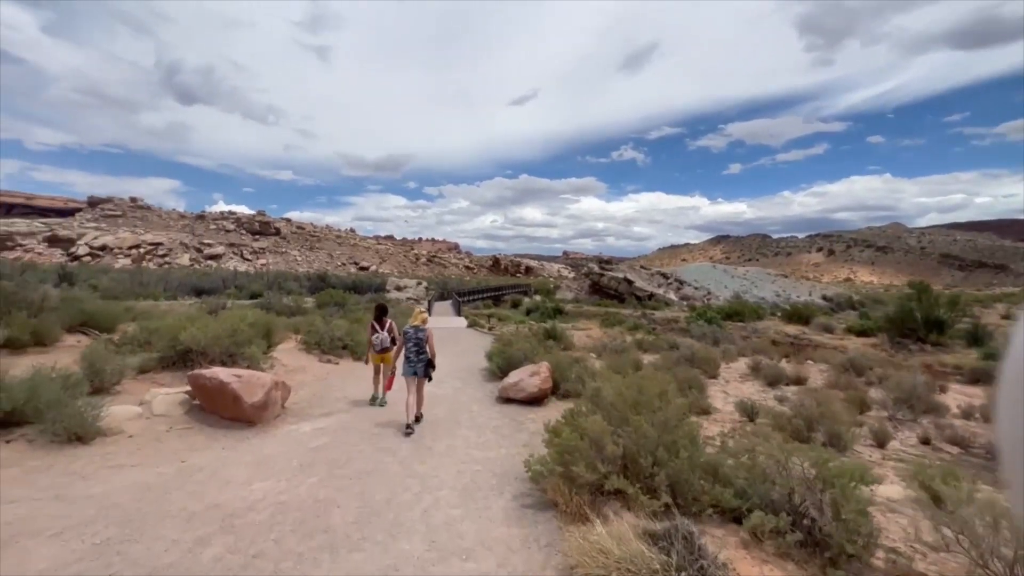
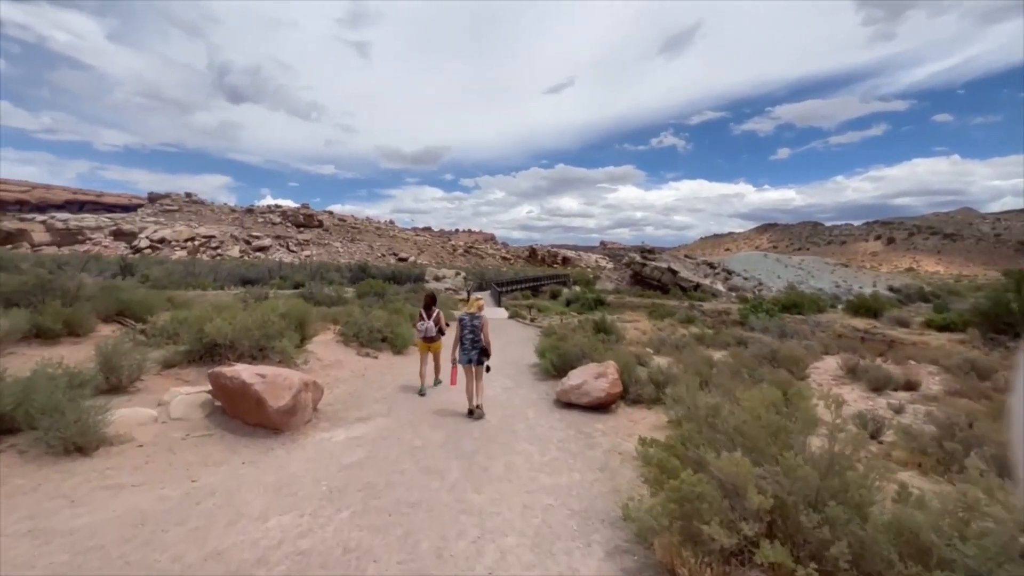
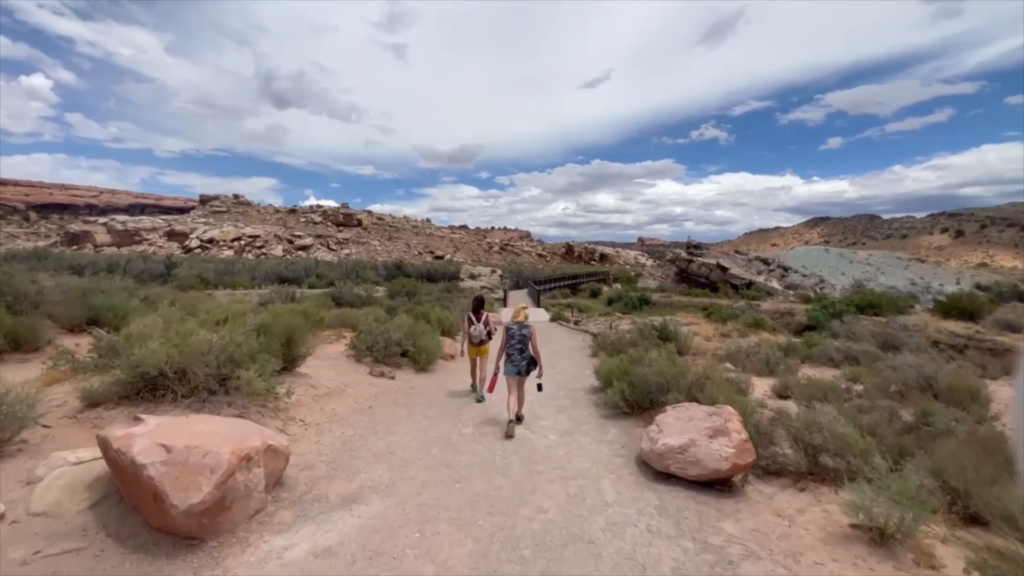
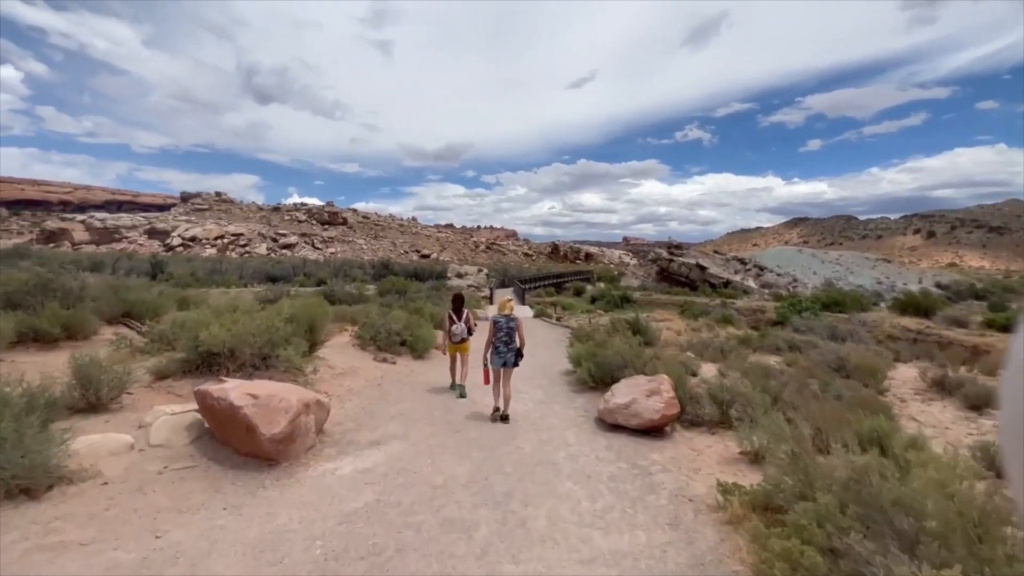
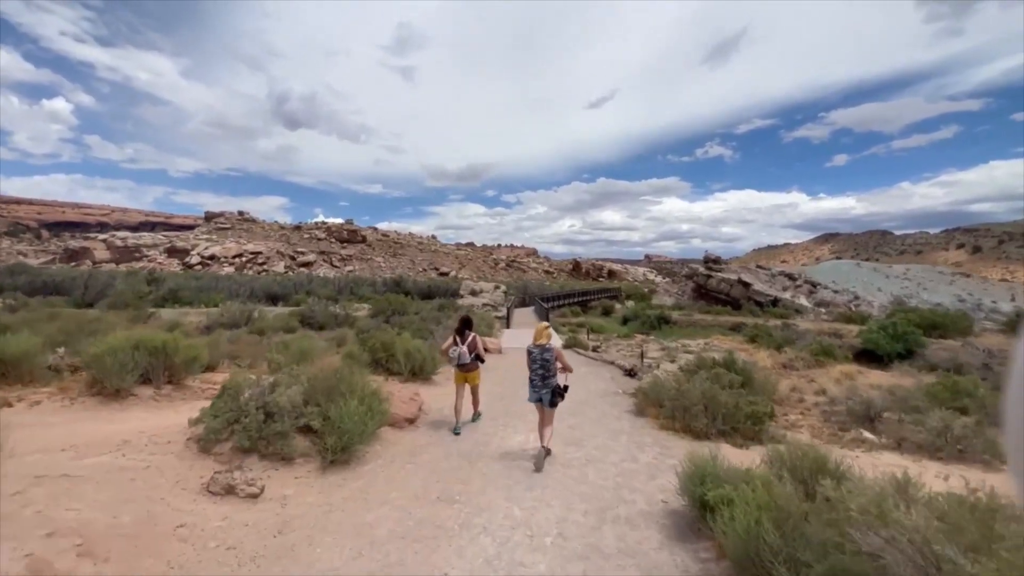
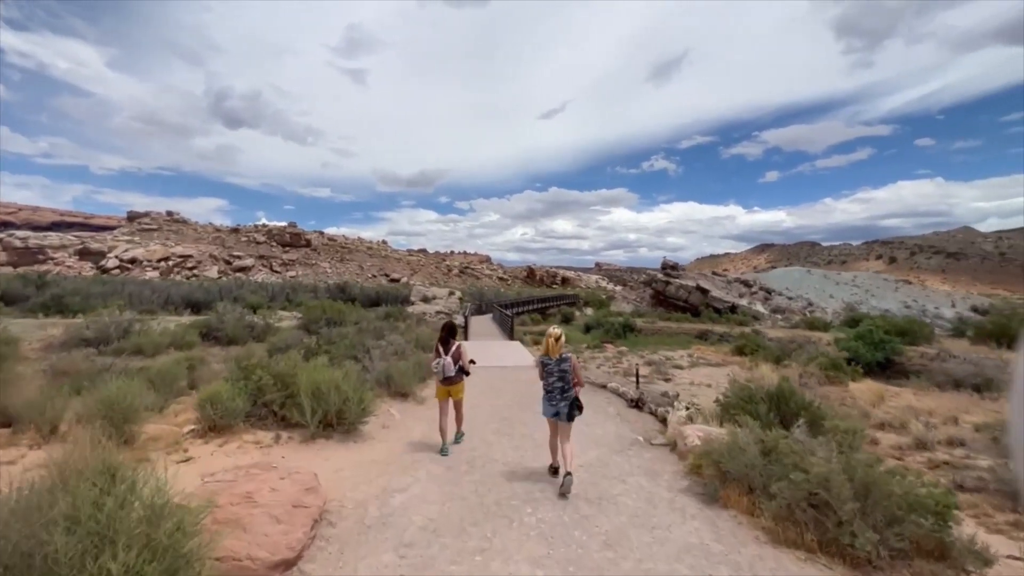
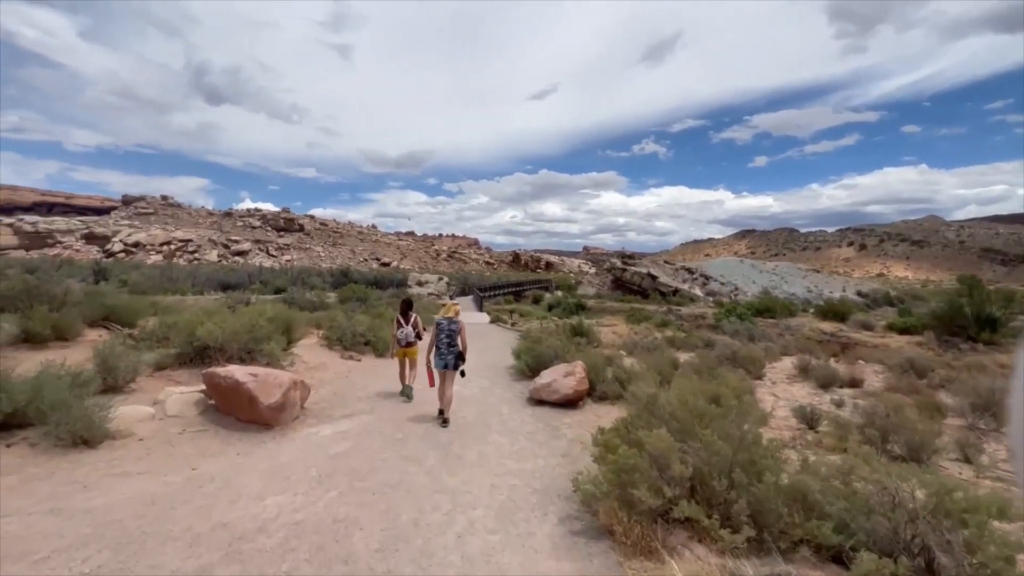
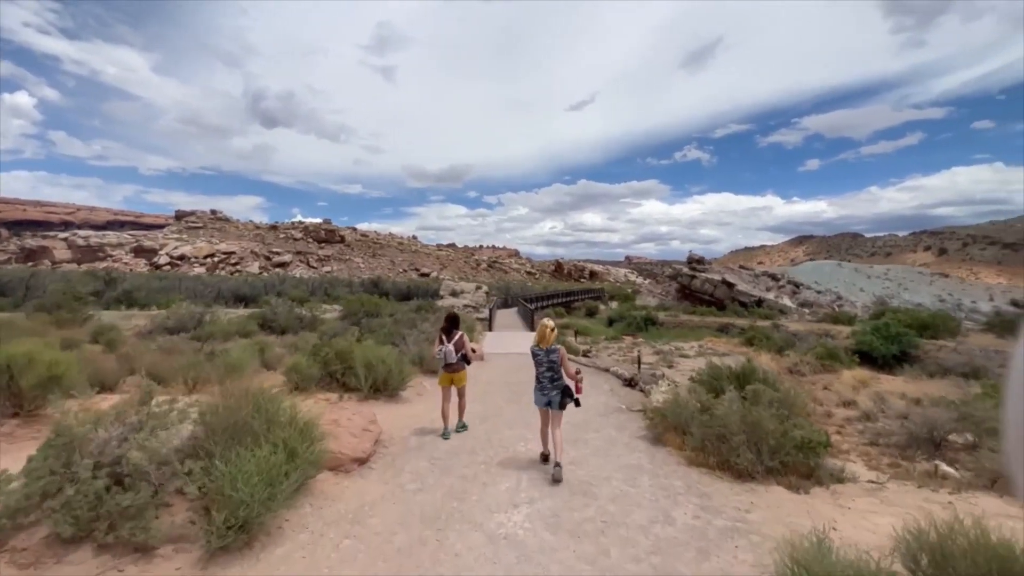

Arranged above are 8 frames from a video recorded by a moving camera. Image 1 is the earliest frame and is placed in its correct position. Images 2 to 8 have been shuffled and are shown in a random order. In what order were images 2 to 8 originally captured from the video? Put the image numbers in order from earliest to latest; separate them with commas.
7, 2, 4, 3, 5, 8, 6
